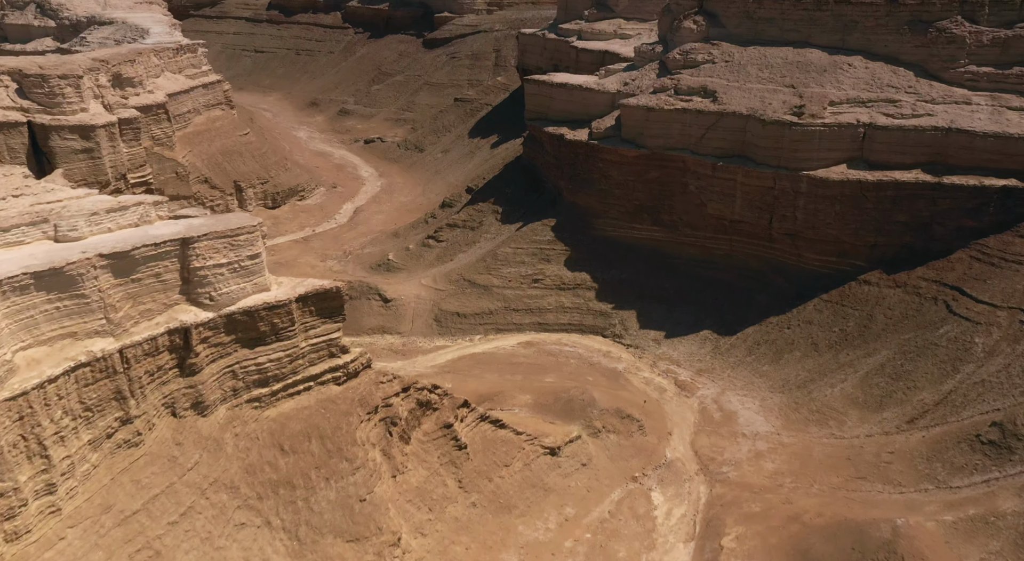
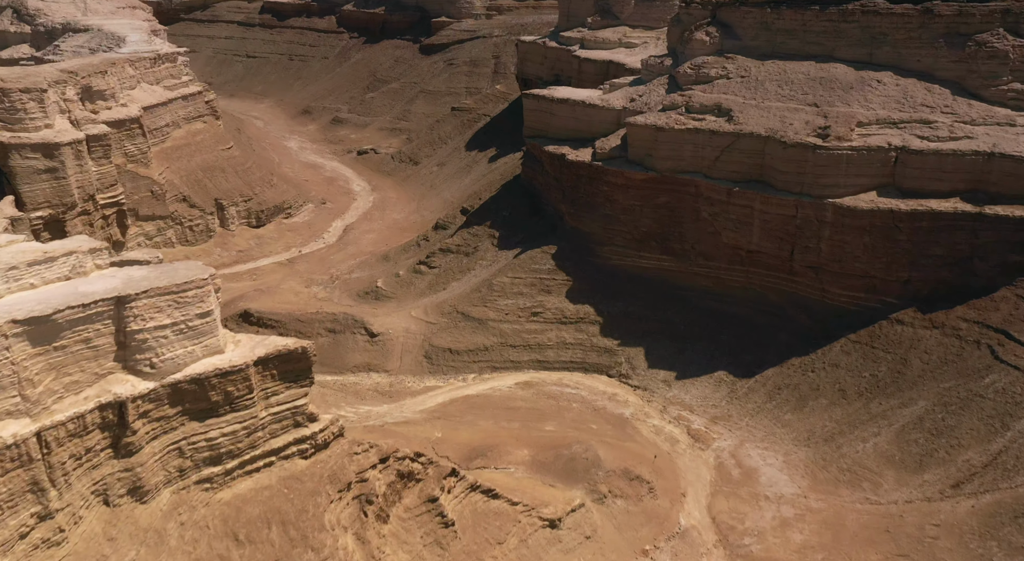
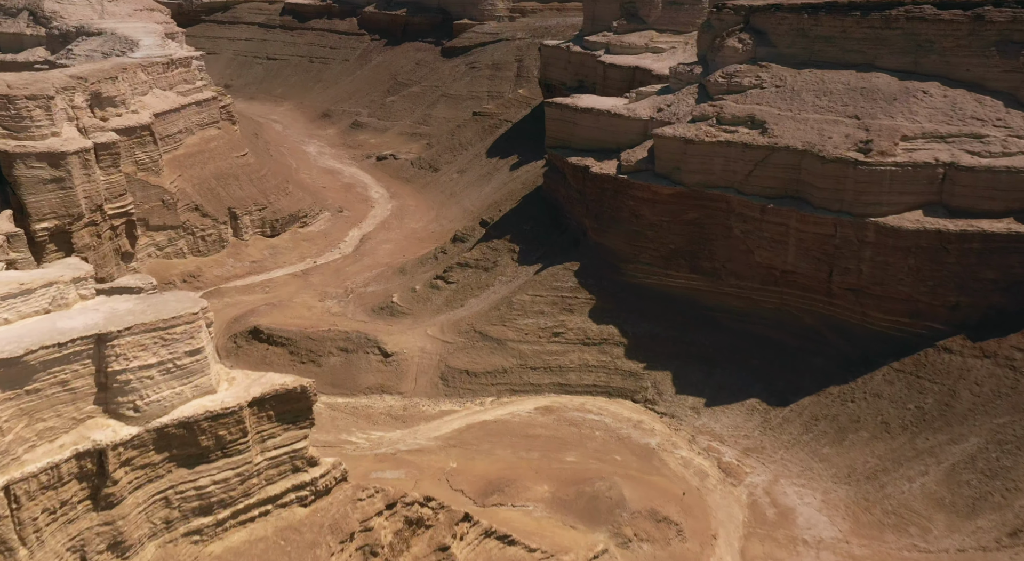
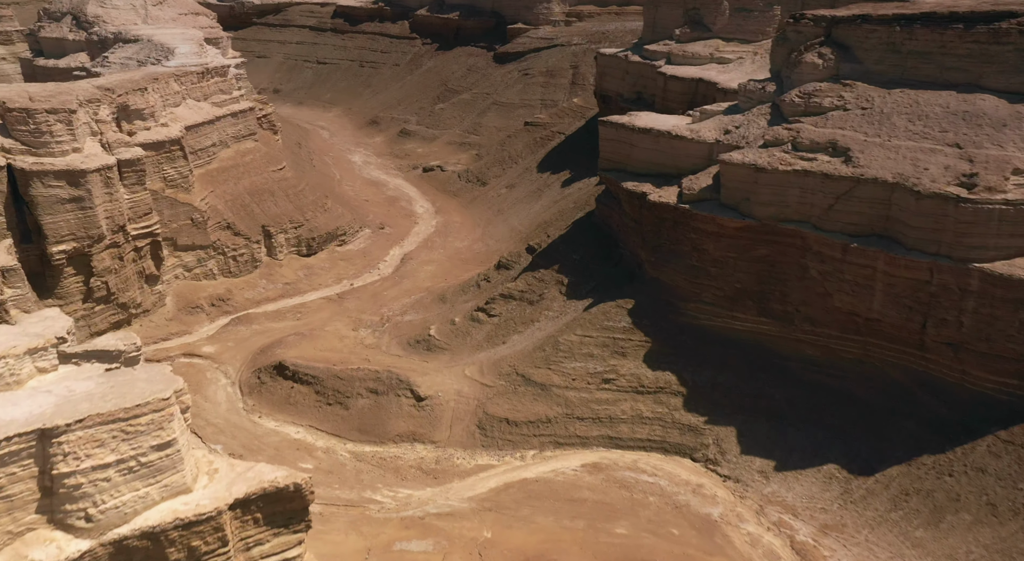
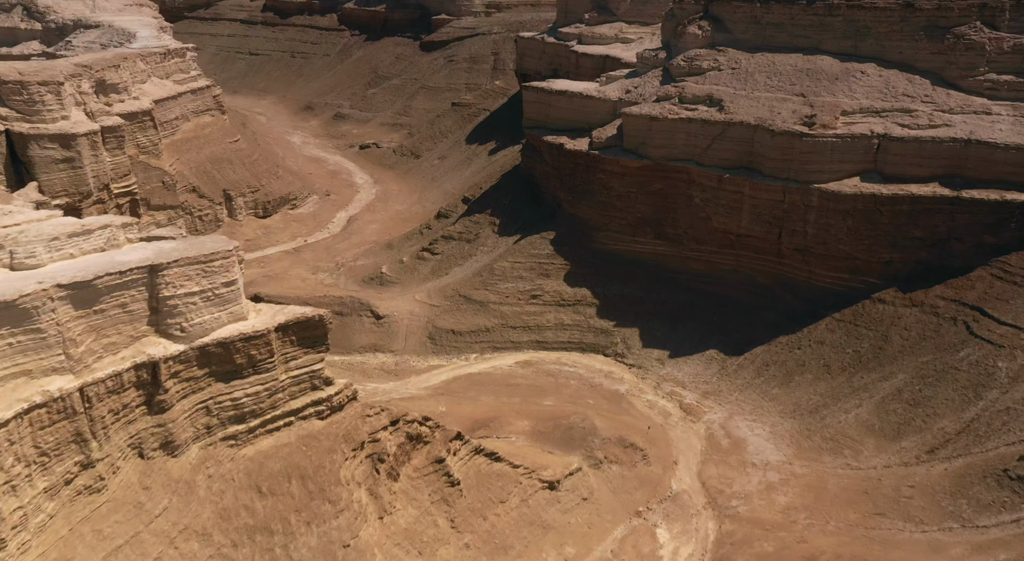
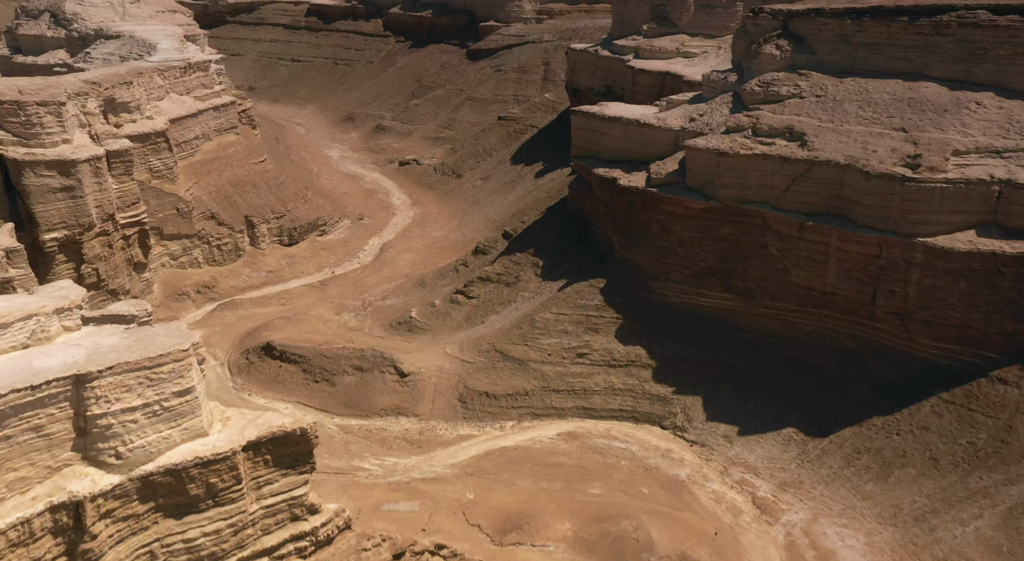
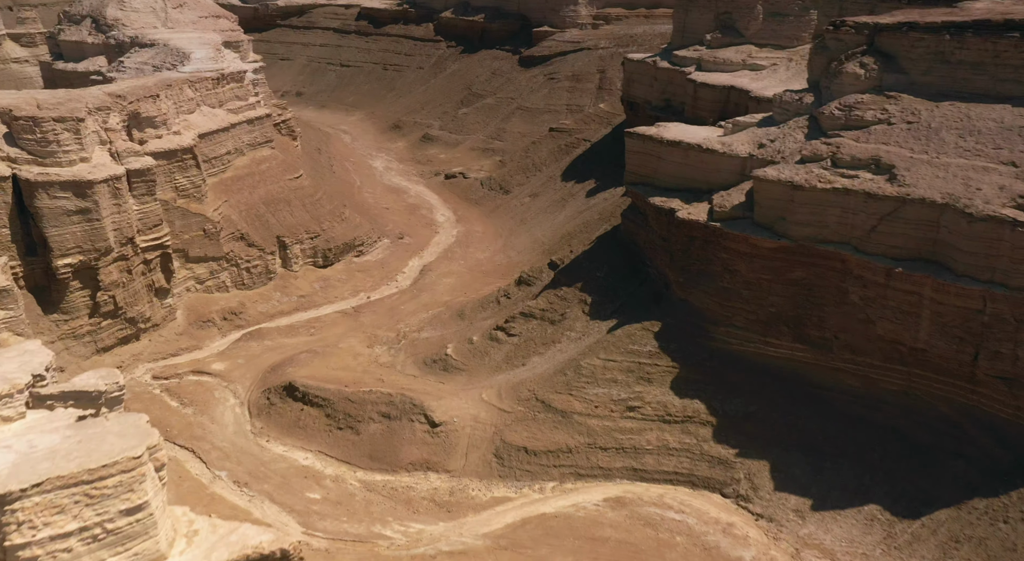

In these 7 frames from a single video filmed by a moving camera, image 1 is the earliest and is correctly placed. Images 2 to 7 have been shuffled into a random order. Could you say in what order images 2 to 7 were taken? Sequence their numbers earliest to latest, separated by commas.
5, 2, 3, 6, 4, 7
